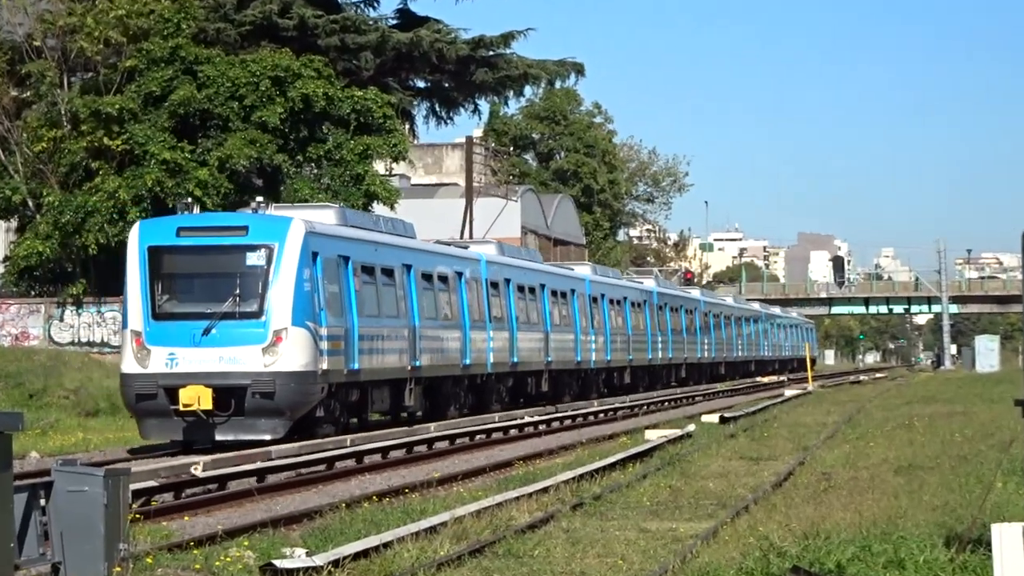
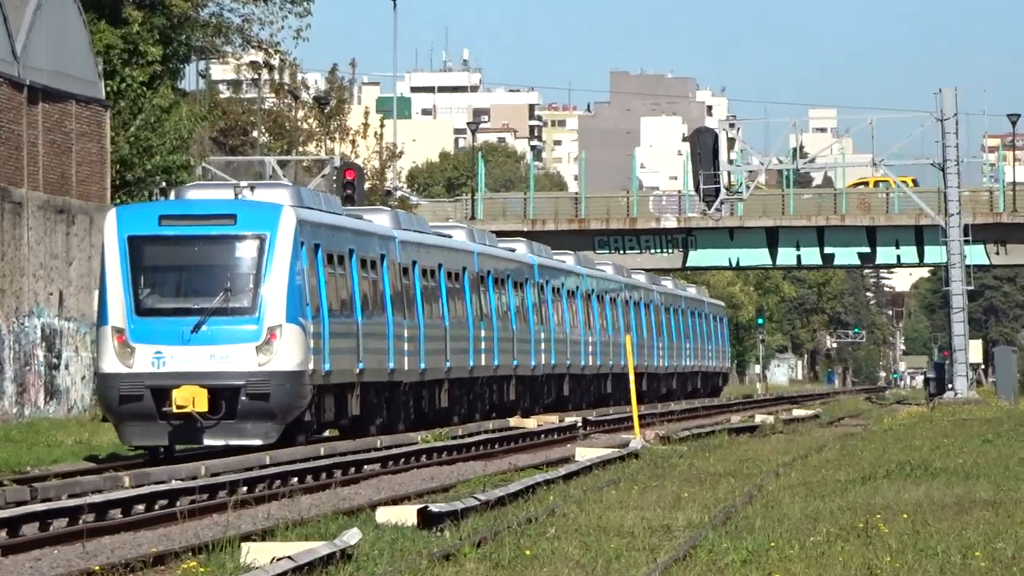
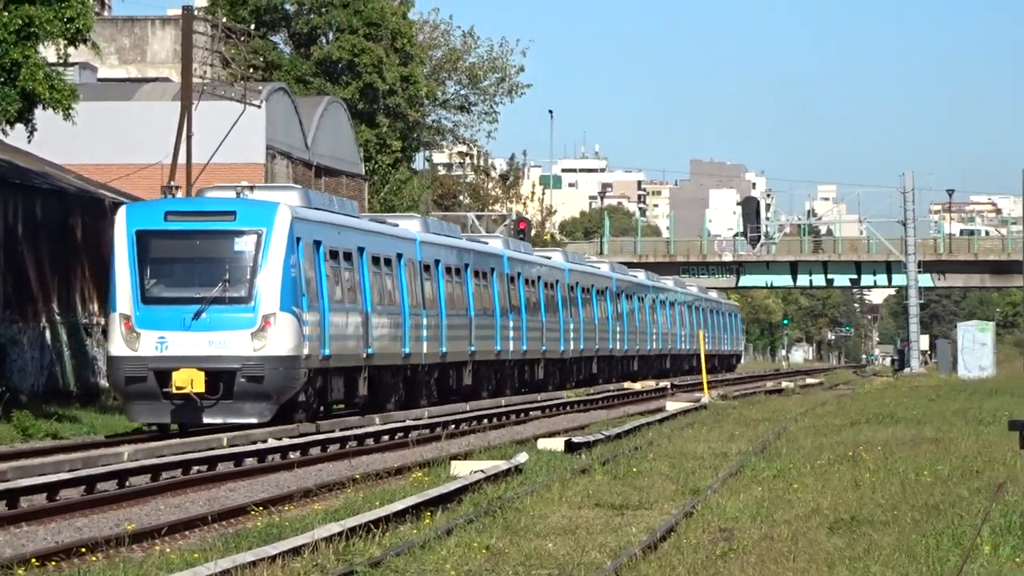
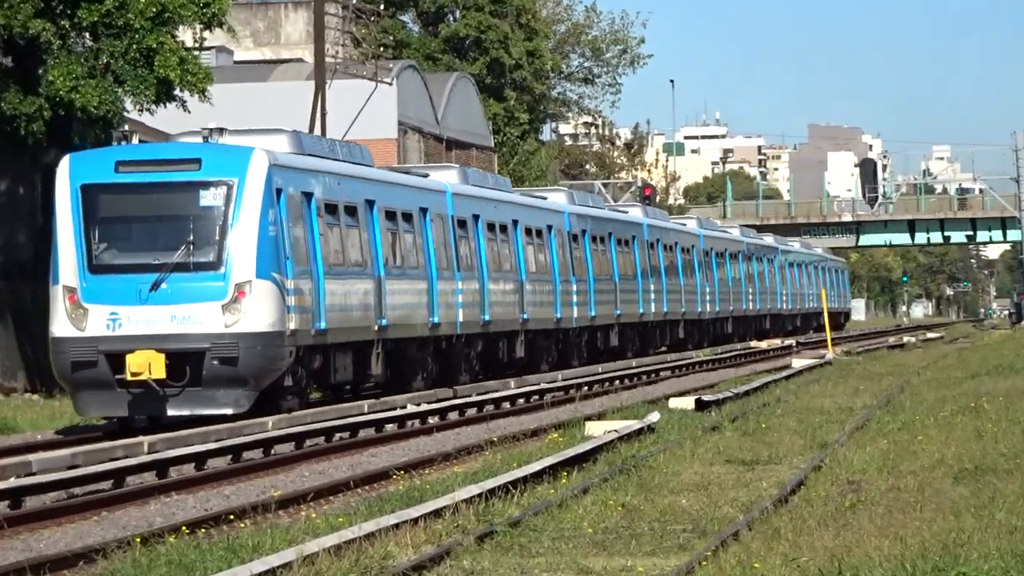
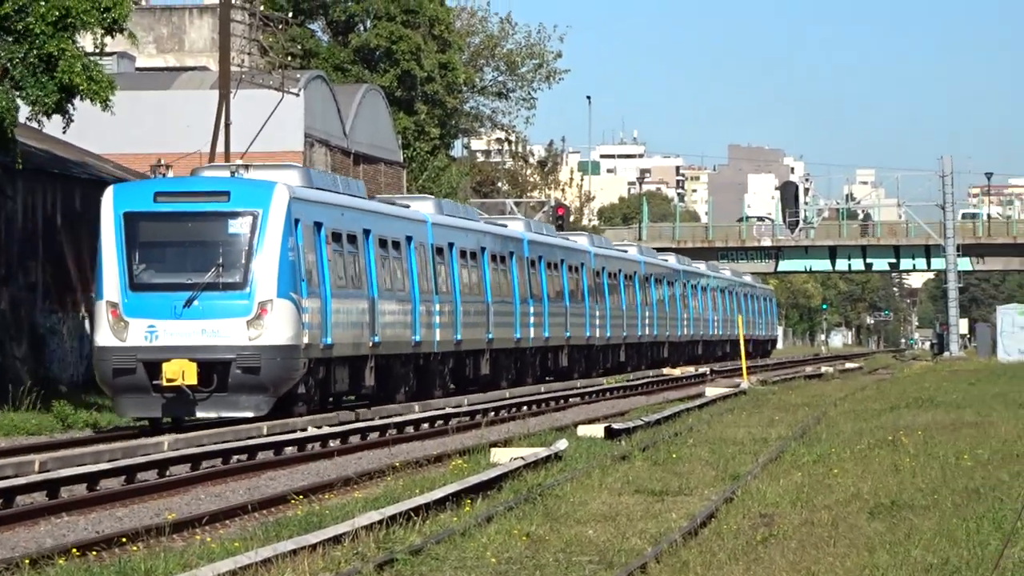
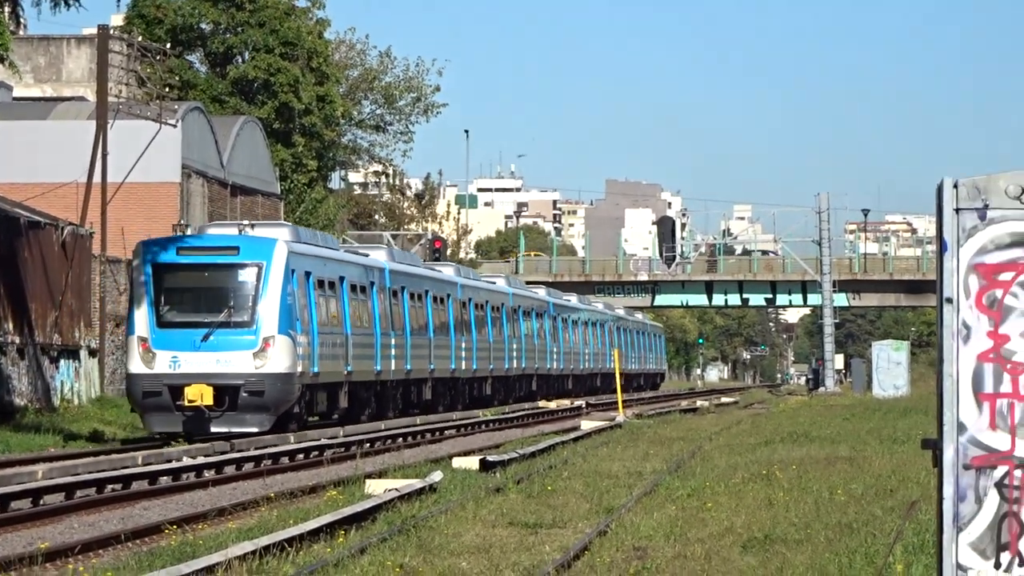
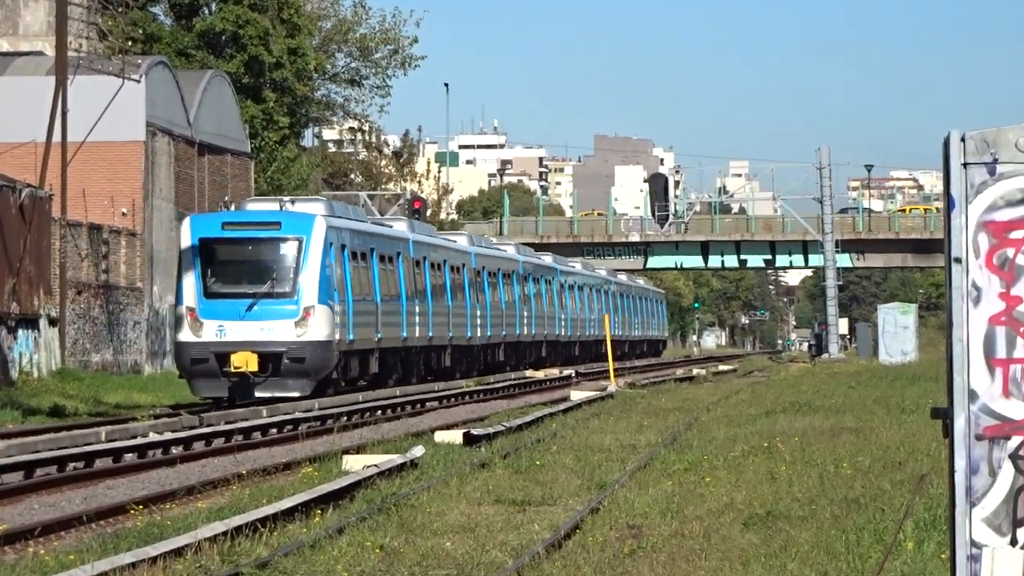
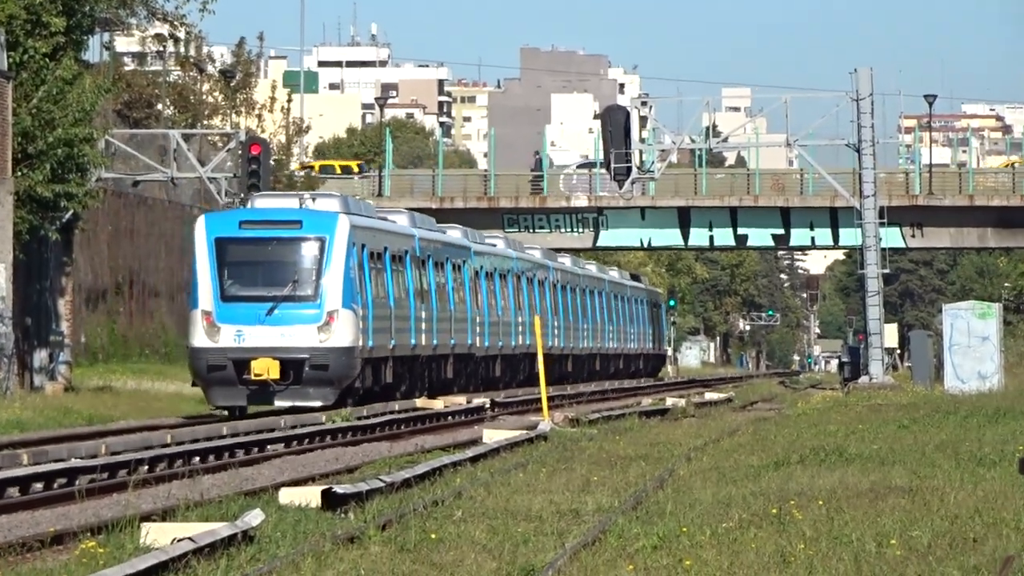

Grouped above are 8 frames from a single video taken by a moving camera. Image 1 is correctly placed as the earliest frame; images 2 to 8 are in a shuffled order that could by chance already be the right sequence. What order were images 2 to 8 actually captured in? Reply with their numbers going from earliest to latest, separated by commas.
4, 5, 3, 6, 7, 2, 8
